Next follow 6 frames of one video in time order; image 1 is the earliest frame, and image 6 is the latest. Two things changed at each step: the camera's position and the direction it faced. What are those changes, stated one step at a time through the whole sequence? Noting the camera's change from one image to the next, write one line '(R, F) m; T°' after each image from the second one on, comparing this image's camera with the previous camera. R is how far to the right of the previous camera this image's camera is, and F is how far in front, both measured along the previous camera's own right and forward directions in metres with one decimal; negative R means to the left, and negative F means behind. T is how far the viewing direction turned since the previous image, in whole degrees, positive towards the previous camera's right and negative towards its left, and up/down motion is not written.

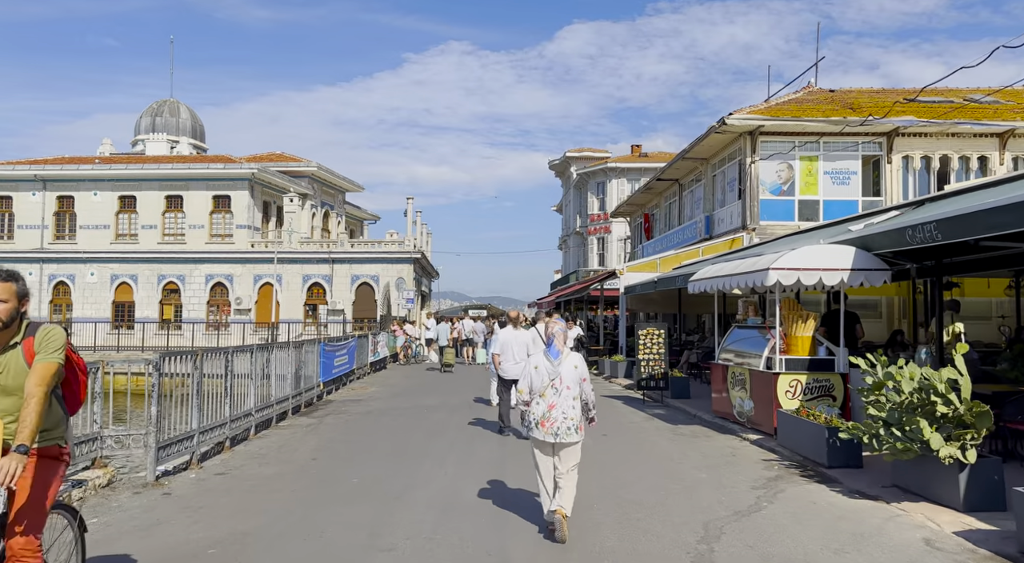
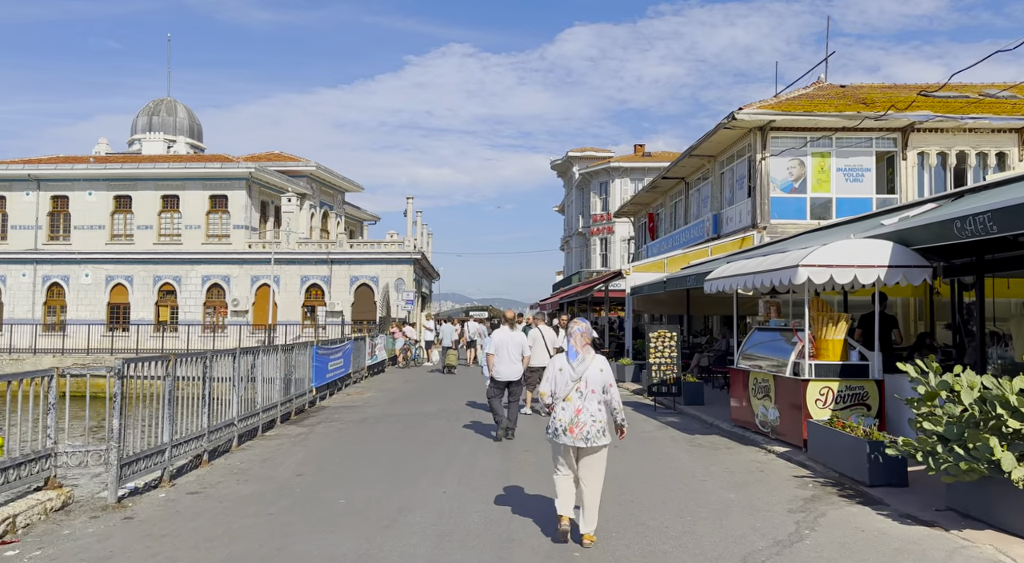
(0.0, +0.8) m; 0°
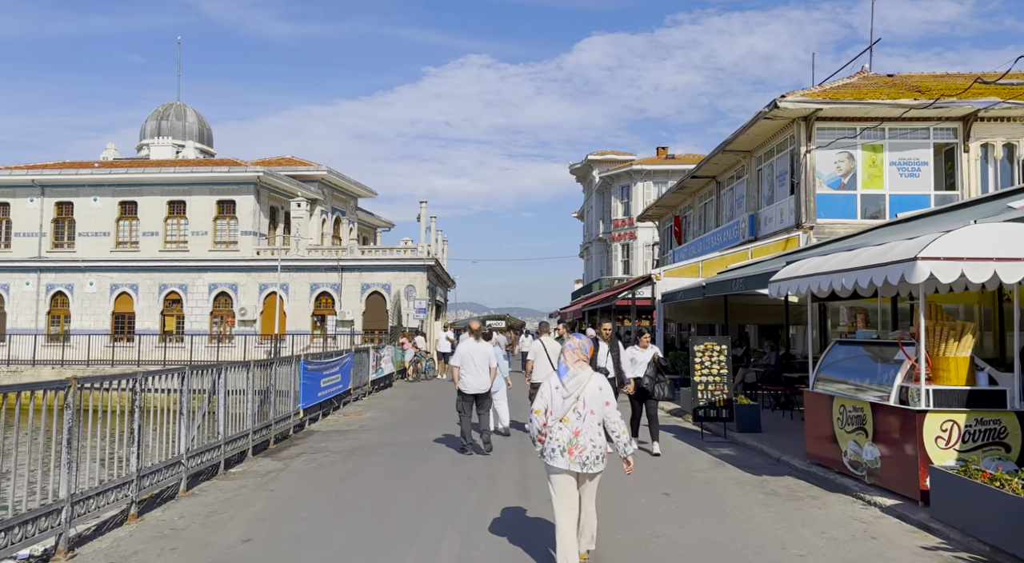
(0.0, +2.1) m; -1°
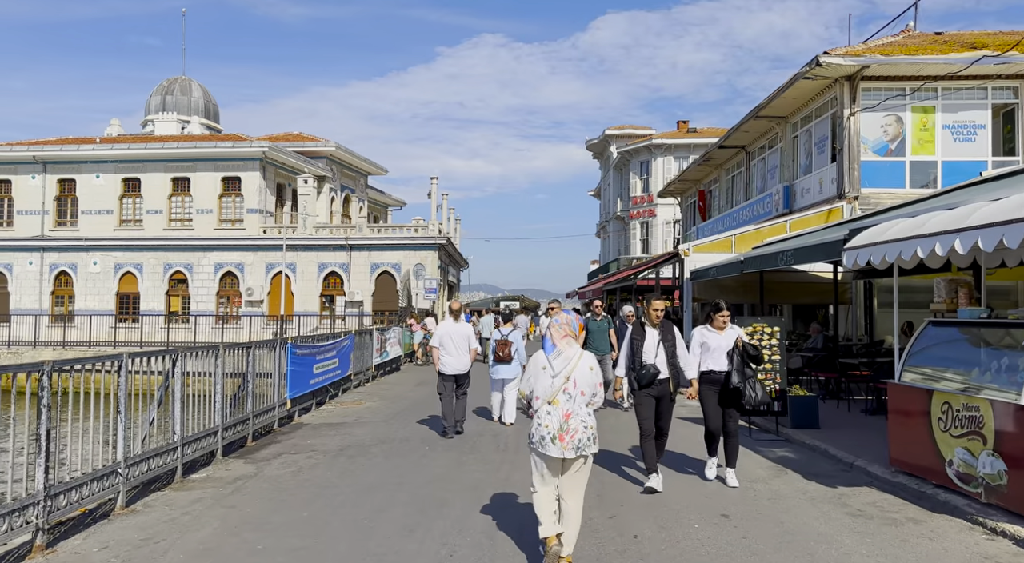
(0.0, +1.7) m; -1°
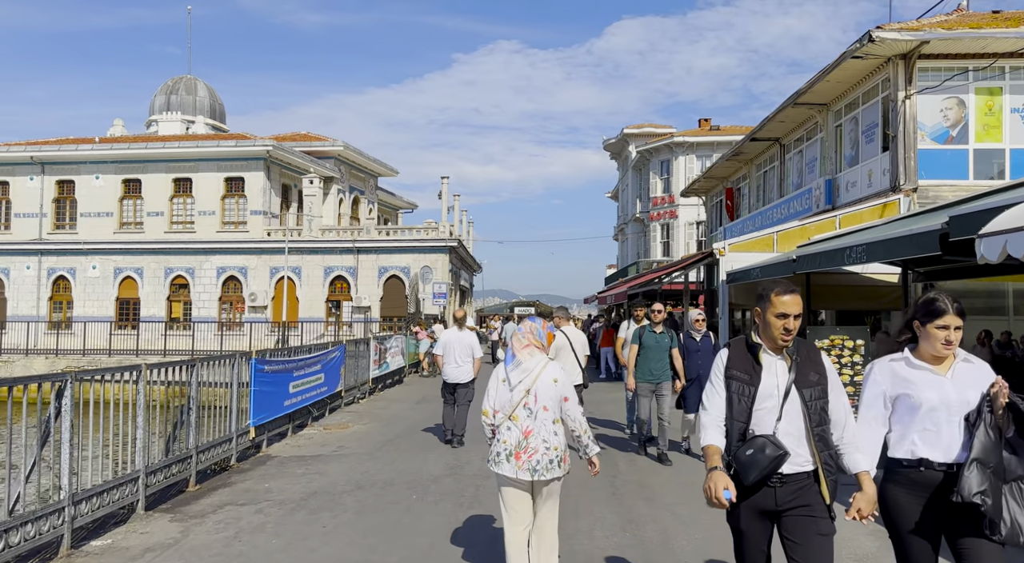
(0.0, +2.0) m; -1°
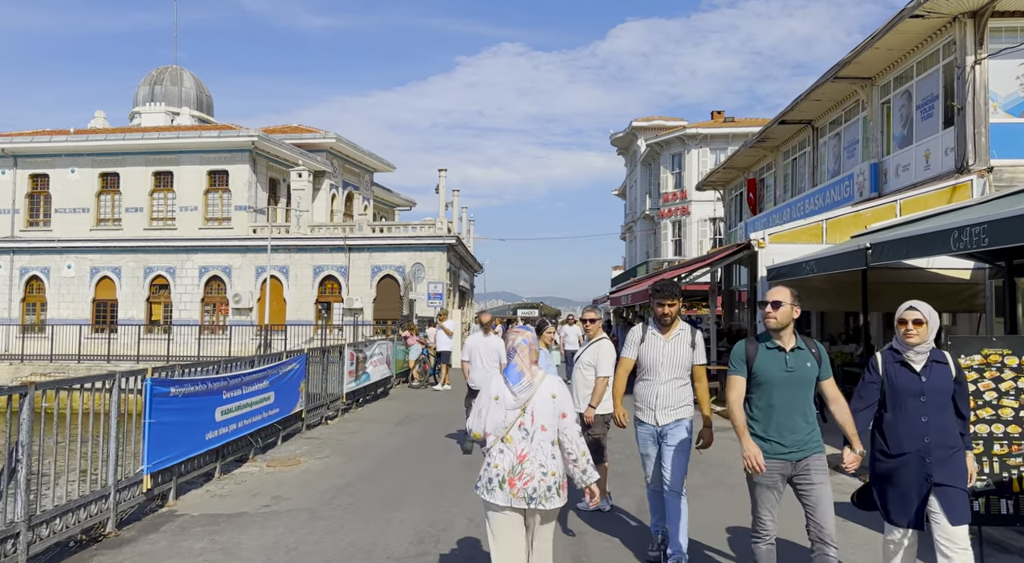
(0.0, +2.6) m; 0°
